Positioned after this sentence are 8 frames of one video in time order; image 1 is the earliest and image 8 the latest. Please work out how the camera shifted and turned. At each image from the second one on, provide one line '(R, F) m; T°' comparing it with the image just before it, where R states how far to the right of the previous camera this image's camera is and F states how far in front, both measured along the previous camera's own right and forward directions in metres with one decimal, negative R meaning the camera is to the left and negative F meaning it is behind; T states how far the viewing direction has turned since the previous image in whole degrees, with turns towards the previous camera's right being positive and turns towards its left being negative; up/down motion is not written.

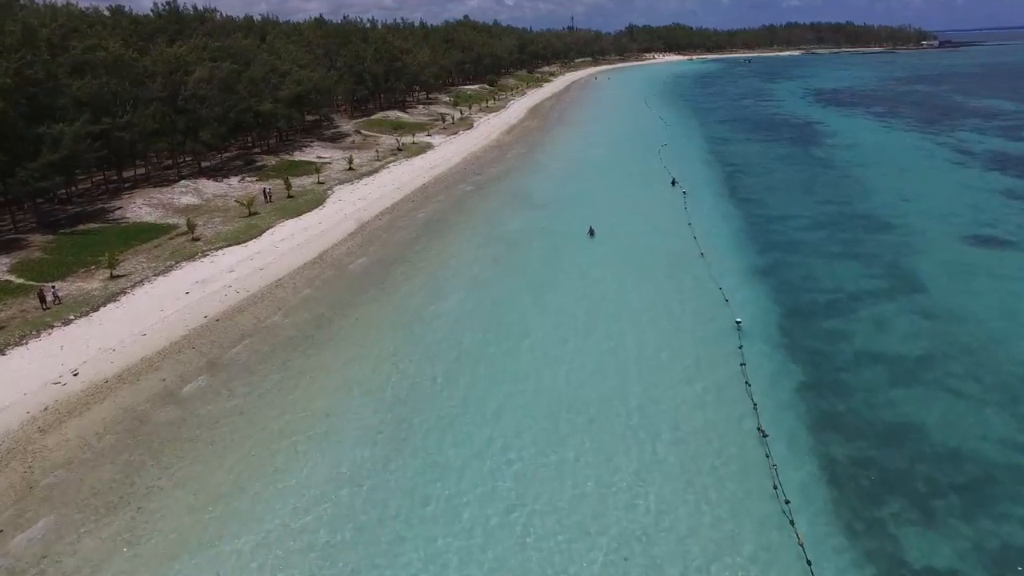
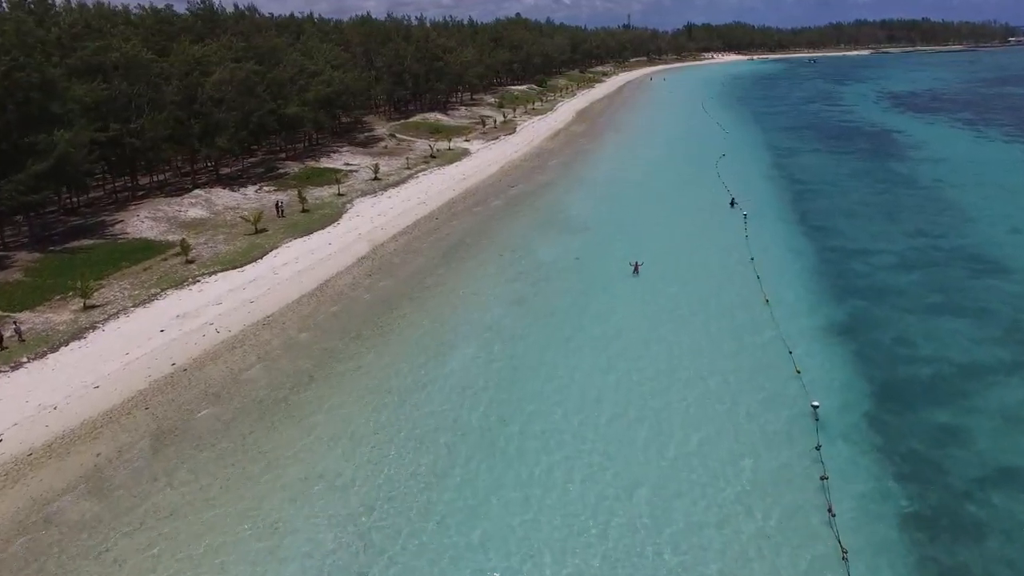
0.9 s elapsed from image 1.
(+1.0, +4.5) m; -4°
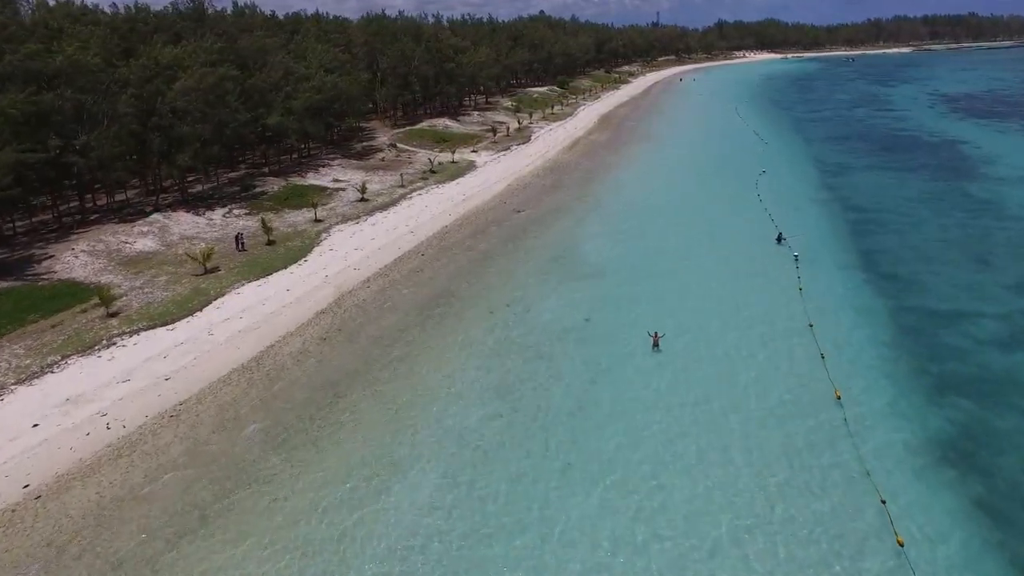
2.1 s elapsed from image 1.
(+1.2, +6.2) m; -2°
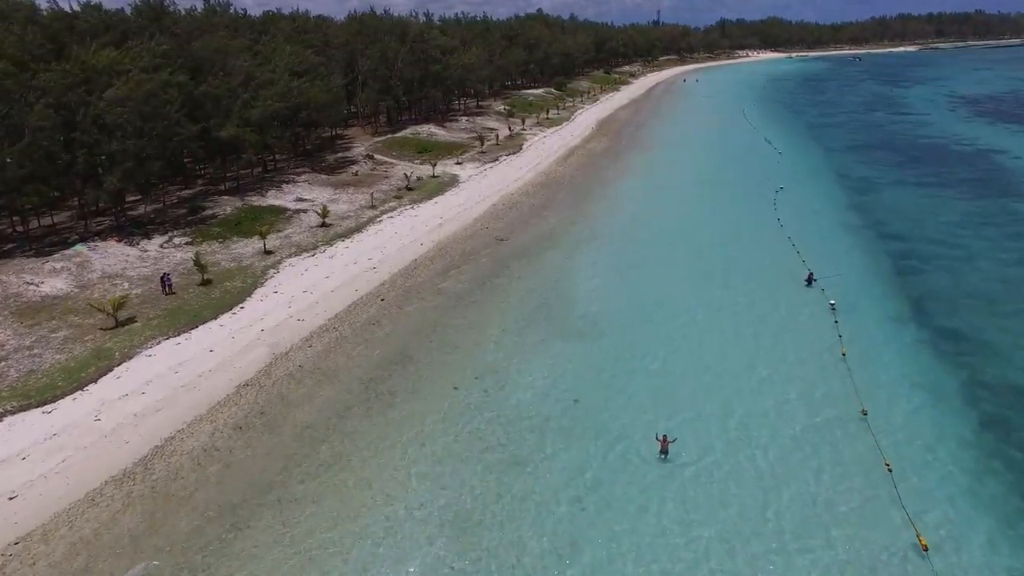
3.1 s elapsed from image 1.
(+1.0, +5.2) m; 0°
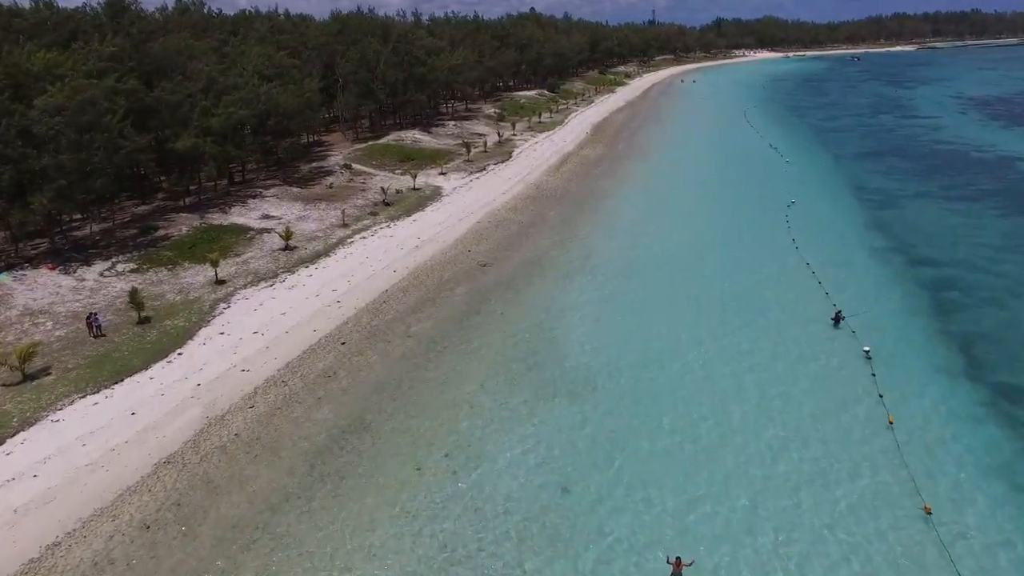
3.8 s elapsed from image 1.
(+0.5, +3.6) m; 0°
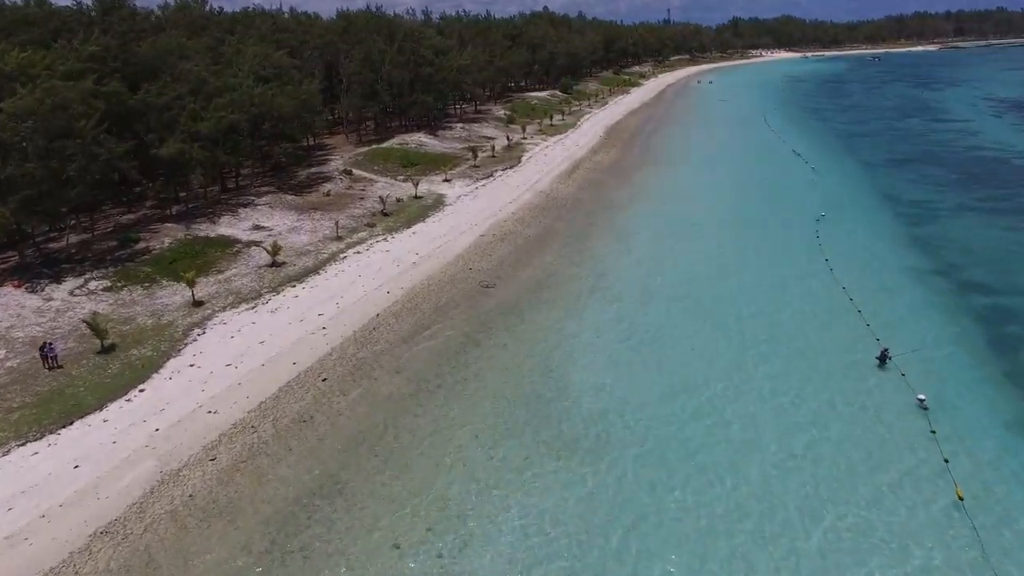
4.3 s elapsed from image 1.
(+0.3, +2.6) m; -1°
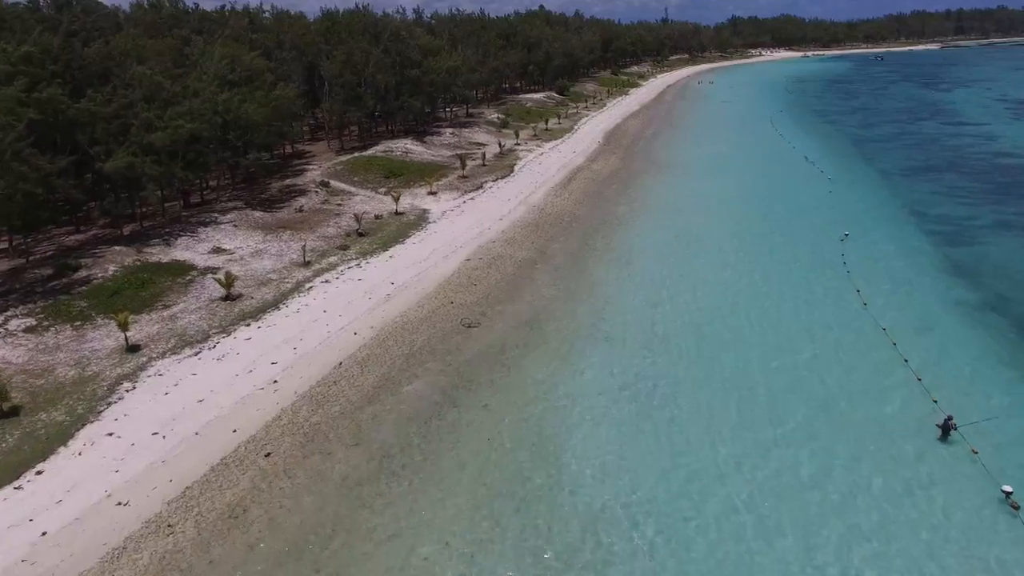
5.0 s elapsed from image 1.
(+0.4, +3.7) m; 0°
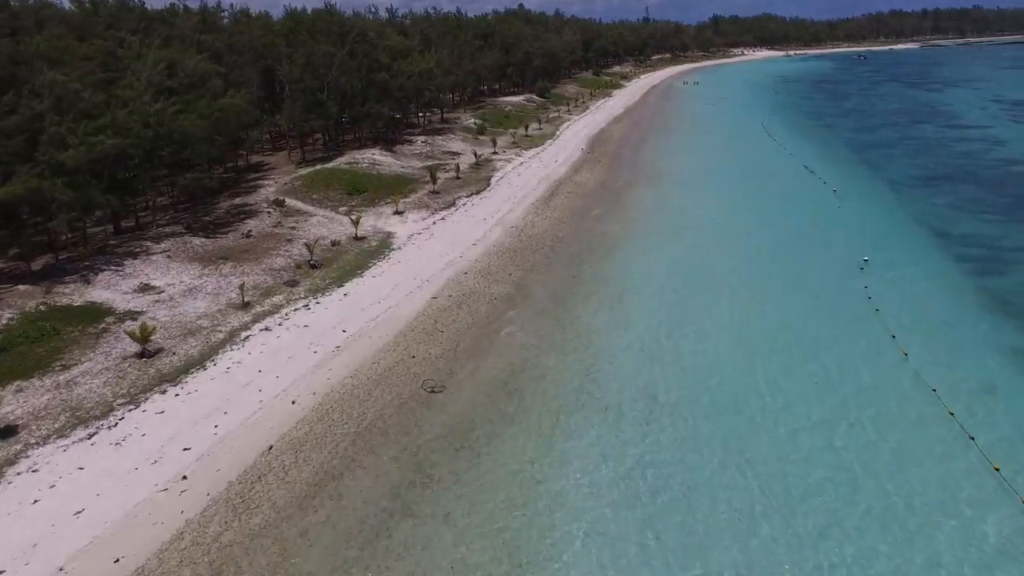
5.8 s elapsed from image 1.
(+0.3, +4.2) m; +1°
